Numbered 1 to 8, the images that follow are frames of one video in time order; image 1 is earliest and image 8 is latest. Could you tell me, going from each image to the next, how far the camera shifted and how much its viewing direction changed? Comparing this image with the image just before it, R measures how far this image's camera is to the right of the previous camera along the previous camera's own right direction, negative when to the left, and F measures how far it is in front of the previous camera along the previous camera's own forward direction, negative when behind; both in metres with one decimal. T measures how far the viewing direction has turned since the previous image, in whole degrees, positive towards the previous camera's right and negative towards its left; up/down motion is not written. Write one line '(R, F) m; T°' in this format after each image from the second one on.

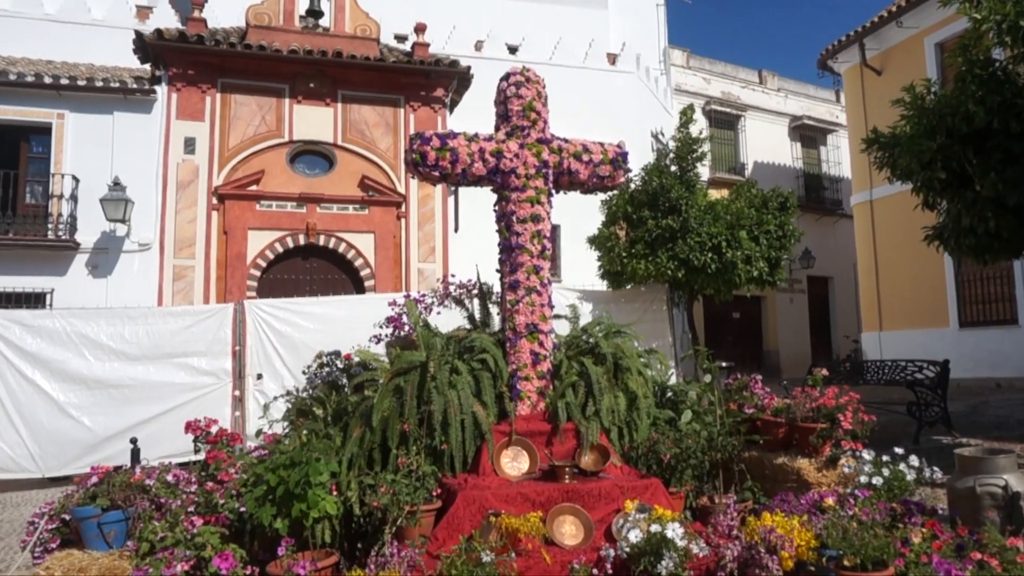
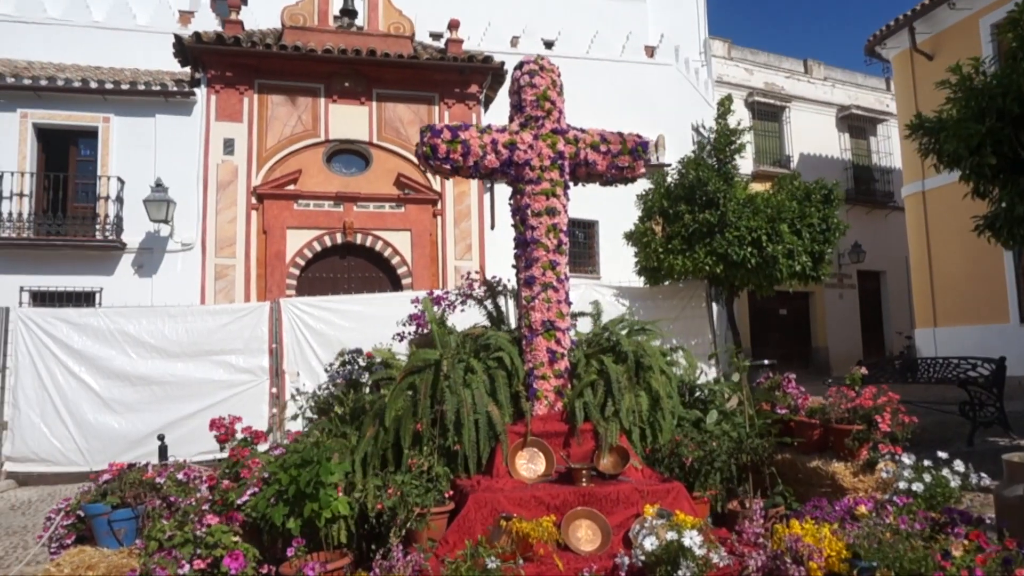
(+0.1, +0.1) m; -3°
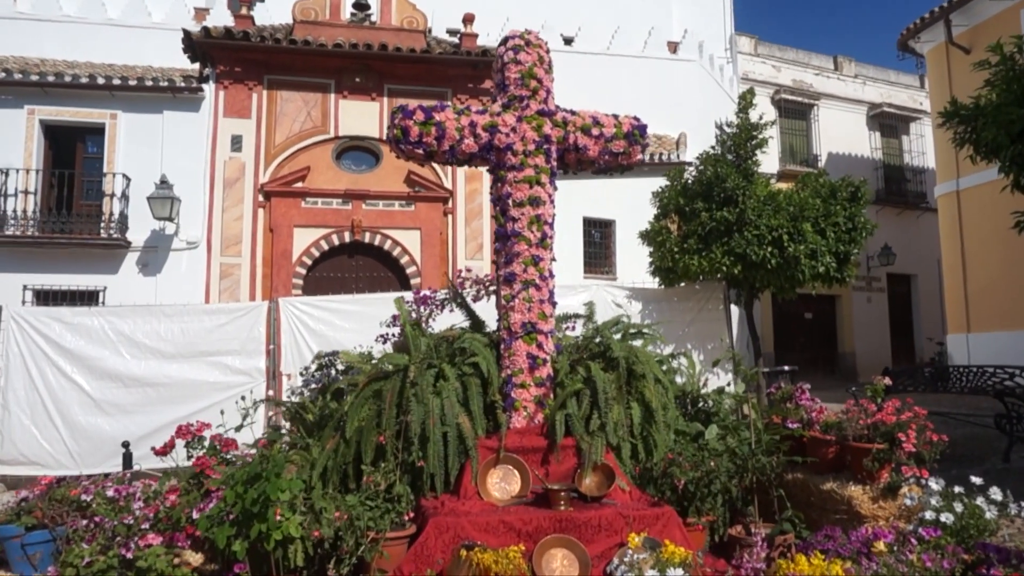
(+0.2, +0.4) m; -2°
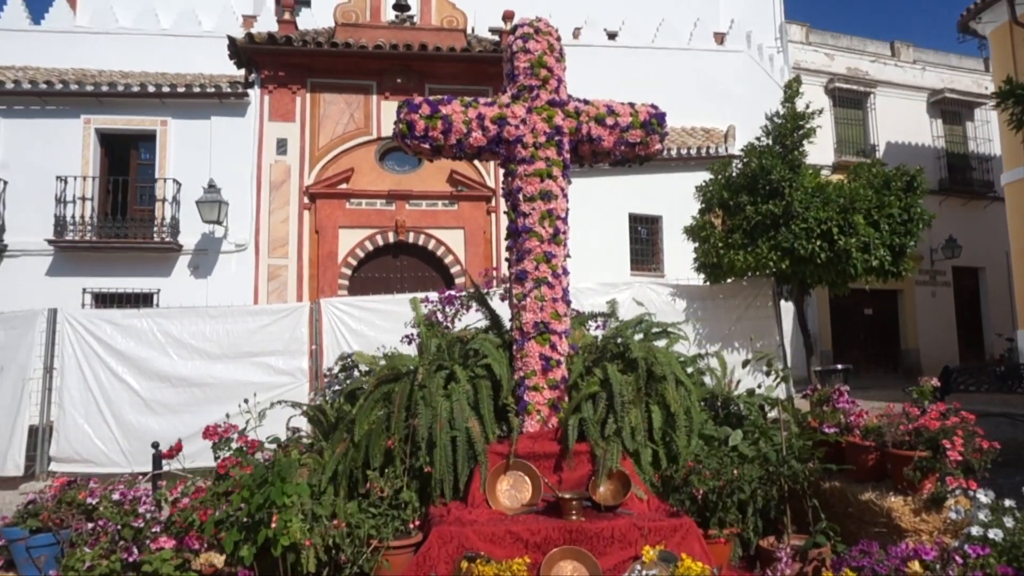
(+0.2, +0.1) m; -4°
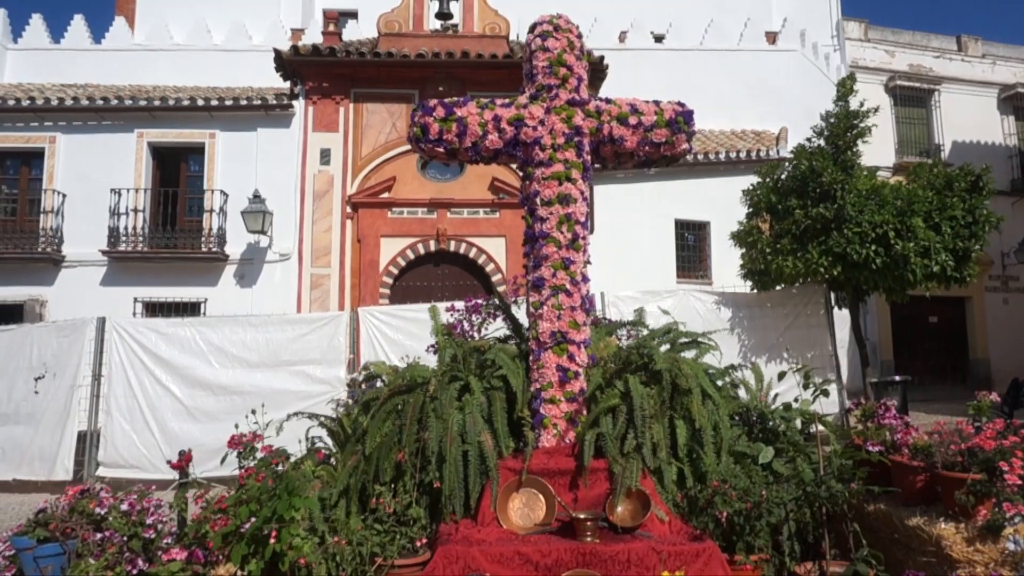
(+0.1, +0.1) m; -4°
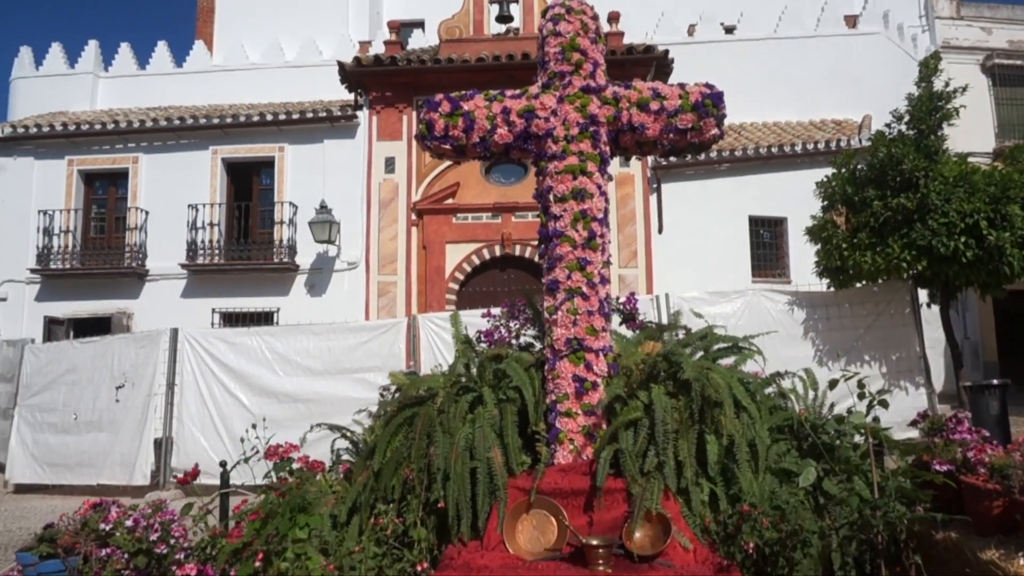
(+0.3, +0.2) m; -6°
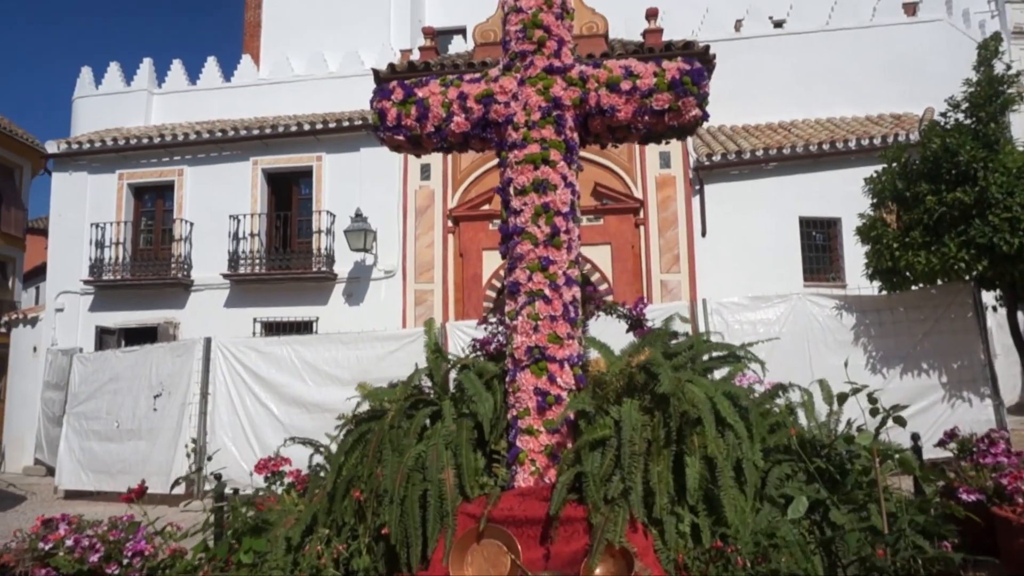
(+0.3, +0.3) m; -5°
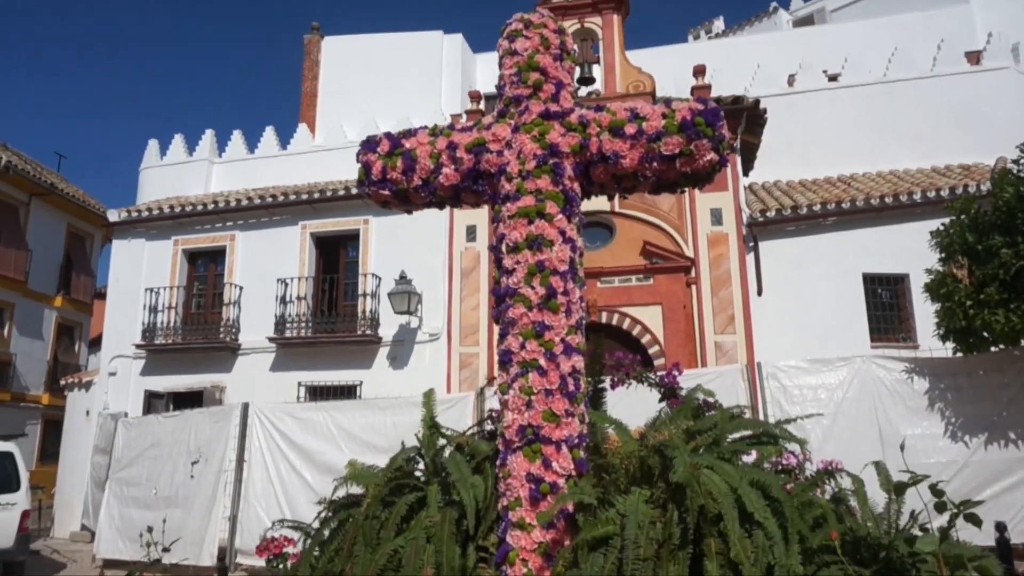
(+0.2, +0.3) m; -5°
